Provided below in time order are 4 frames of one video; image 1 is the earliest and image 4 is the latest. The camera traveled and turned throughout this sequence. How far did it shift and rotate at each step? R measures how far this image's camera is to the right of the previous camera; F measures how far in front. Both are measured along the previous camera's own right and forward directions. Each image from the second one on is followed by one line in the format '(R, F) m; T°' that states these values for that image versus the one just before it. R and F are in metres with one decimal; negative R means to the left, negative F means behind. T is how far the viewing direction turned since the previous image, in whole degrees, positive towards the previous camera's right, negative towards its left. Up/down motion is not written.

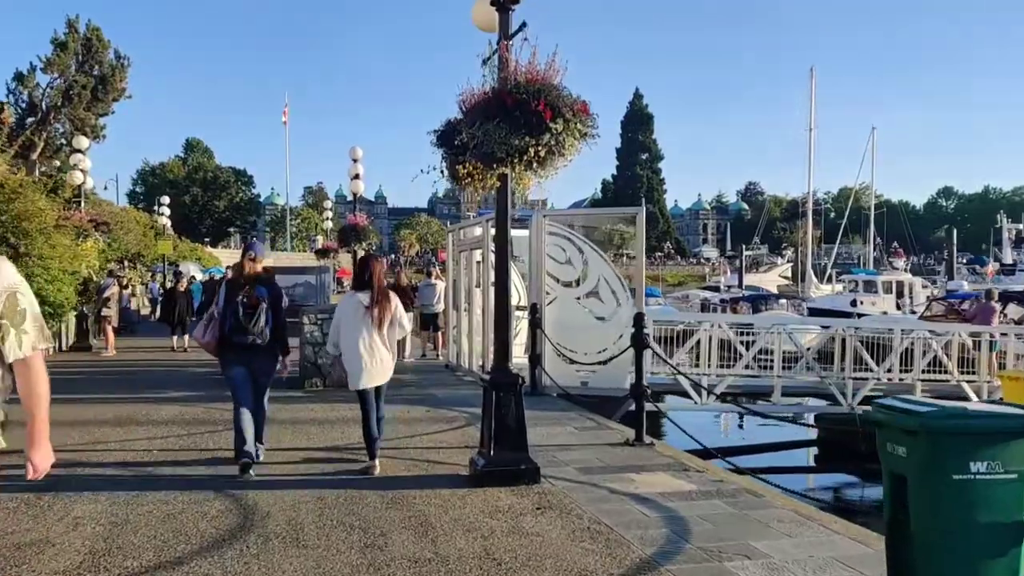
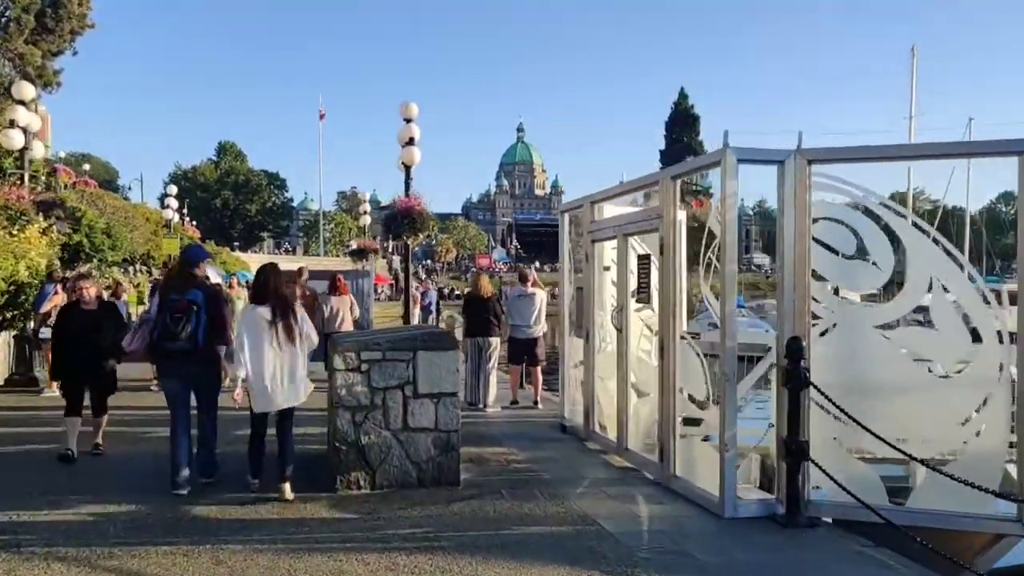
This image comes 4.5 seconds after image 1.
(-1.4, +5.9) m; -2°
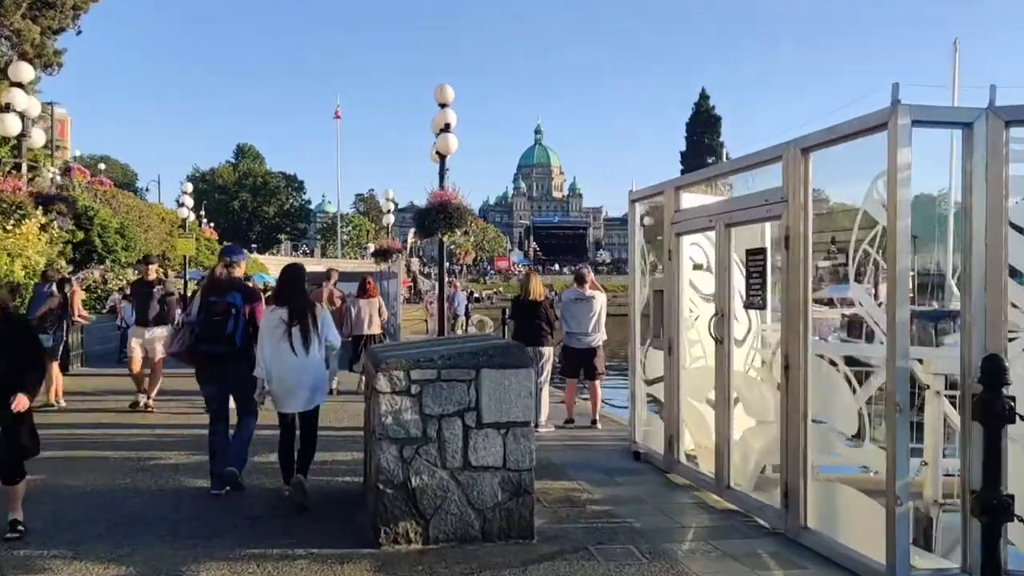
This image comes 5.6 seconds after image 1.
(-0.5, +1.4) m; -1°
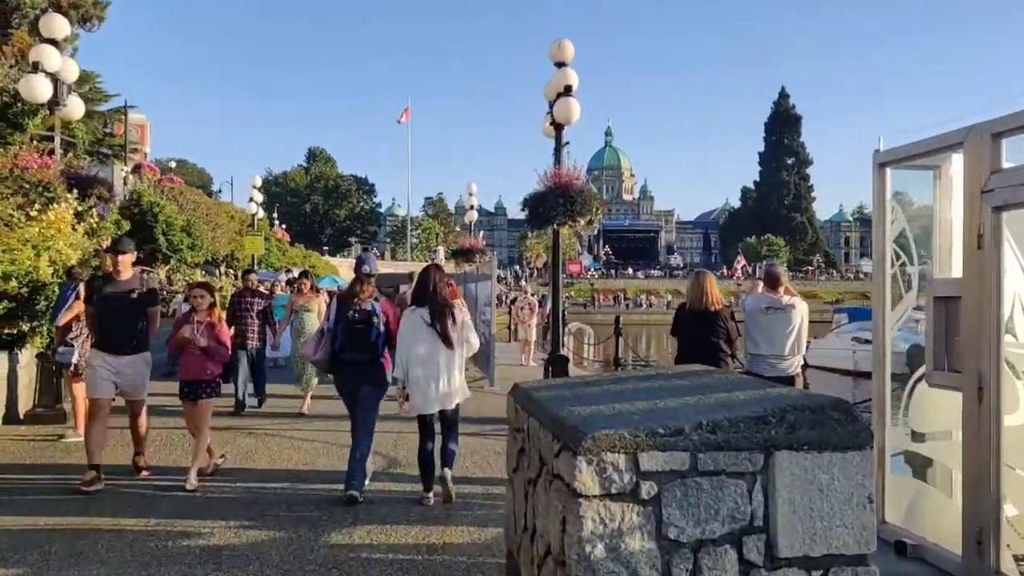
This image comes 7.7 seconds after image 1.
(-0.9, +2.6) m; -4°
